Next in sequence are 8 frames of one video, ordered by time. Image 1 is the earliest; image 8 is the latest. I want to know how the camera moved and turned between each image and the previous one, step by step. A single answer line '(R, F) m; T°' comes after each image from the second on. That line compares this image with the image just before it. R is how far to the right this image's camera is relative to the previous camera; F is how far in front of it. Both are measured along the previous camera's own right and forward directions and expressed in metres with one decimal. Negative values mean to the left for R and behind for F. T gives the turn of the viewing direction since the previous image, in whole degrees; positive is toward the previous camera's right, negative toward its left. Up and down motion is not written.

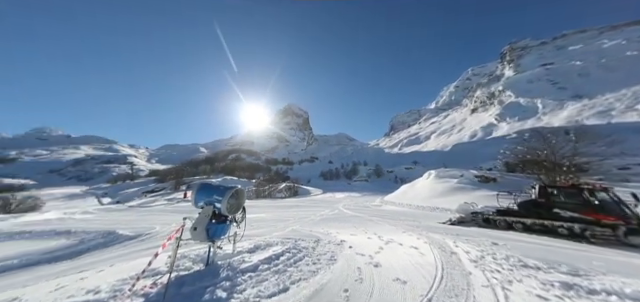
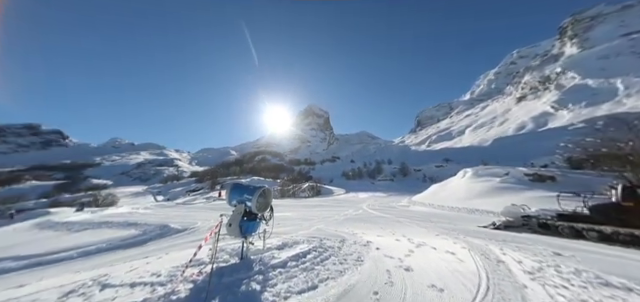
(0.0, +0.1) m; -6°
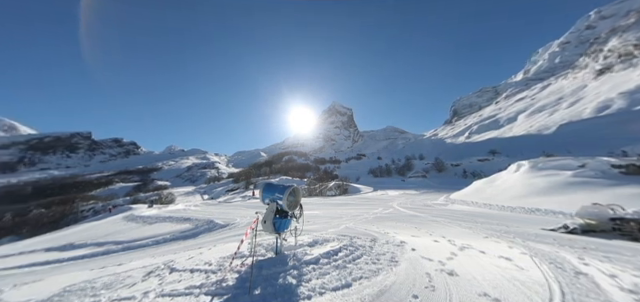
(0.0, +0.1) m; -7°
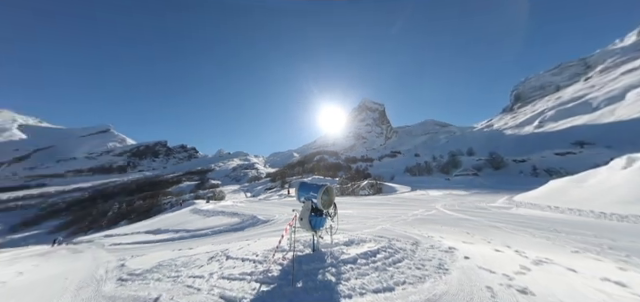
(-0.1, +0.2) m; -9°
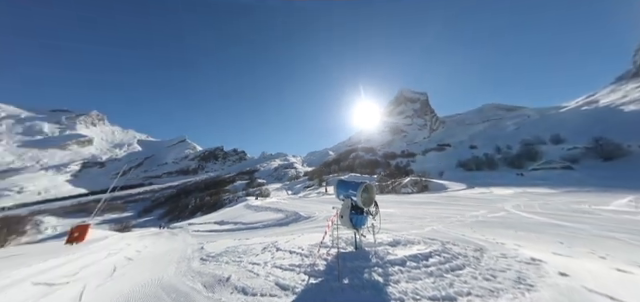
(-0.1, +0.4) m; -10°
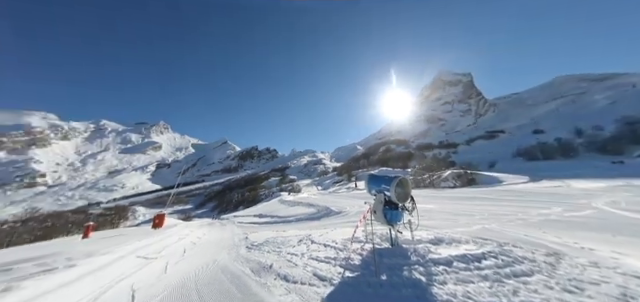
(-0.2, +0.4) m; -8°
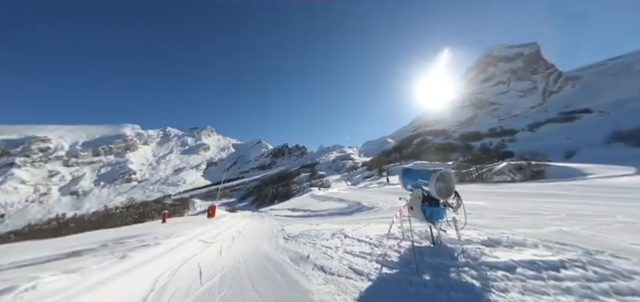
(-0.3, +0.5) m; -9°
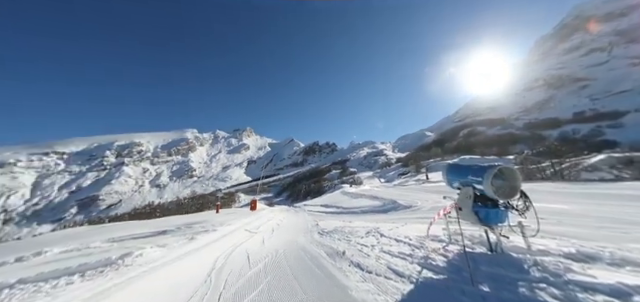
(-0.2, +1.1) m; -10°
